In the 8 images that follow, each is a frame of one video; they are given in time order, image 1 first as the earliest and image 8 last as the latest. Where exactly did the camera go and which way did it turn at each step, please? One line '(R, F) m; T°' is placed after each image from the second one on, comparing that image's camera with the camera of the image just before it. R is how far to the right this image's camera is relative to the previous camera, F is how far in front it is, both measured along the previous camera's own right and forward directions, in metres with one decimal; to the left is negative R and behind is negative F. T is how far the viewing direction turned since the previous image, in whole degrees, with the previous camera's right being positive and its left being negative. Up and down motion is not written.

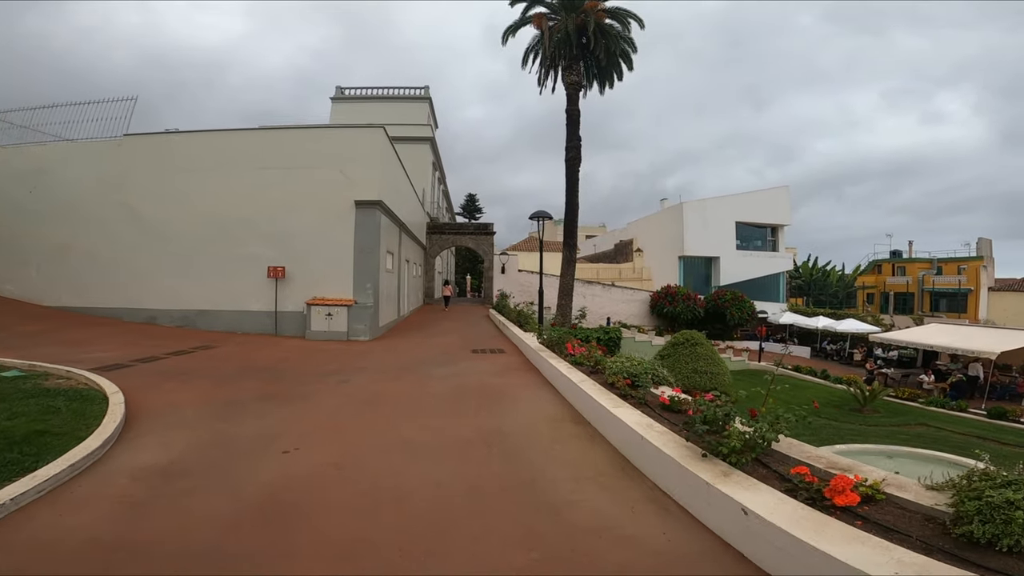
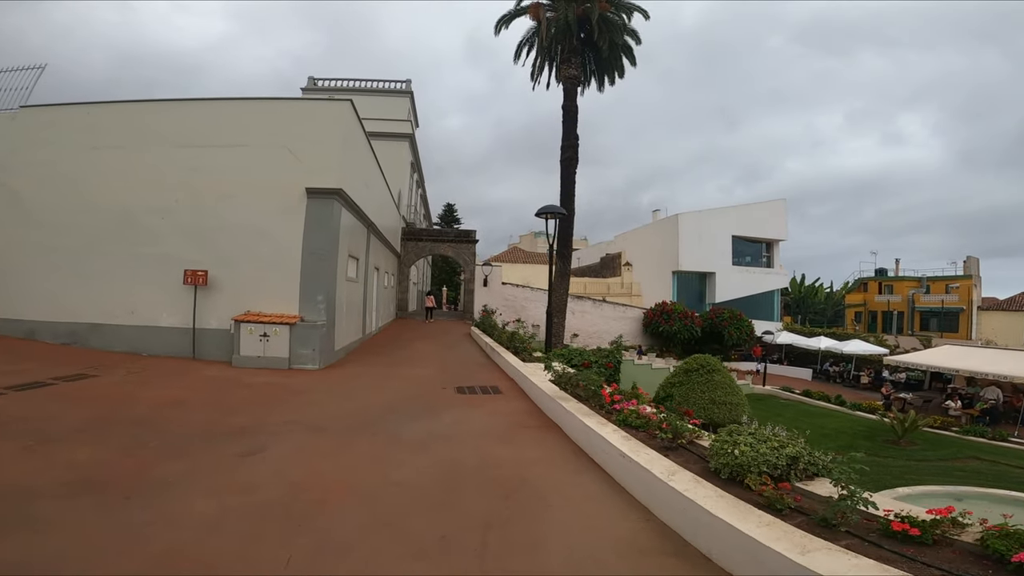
(-0.4, +2.6) m; +3°
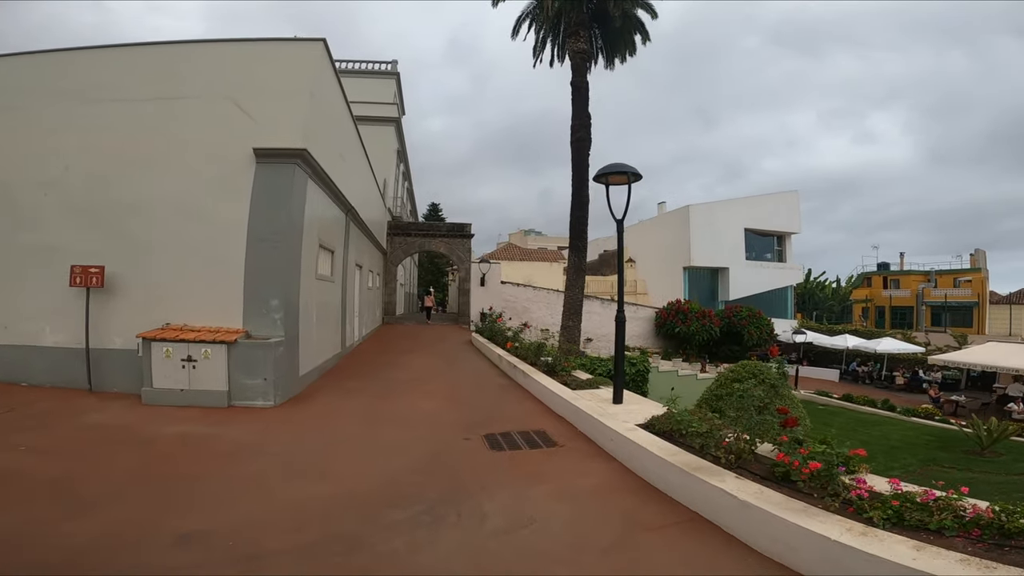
(-0.7, +2.7) m; +2°
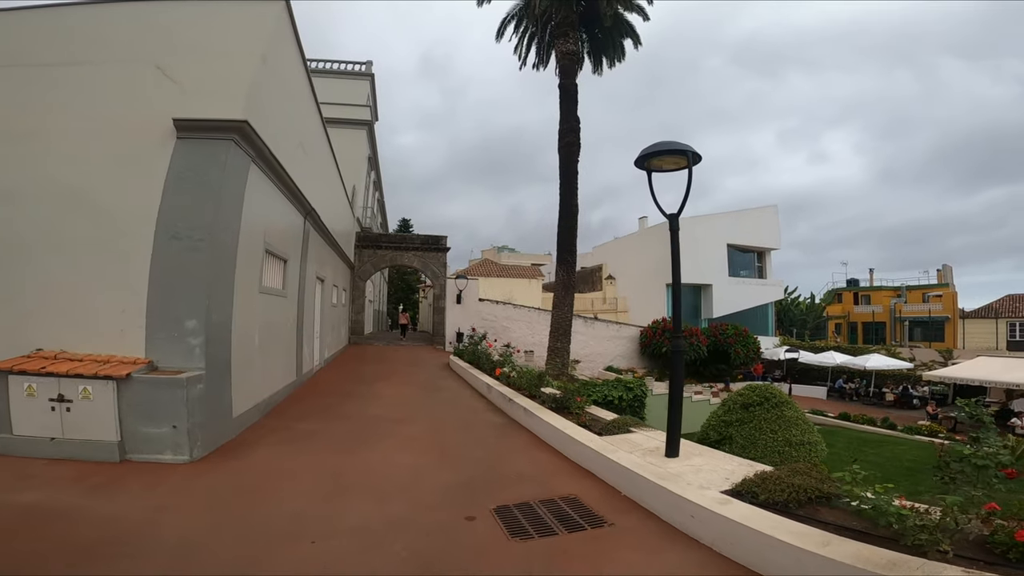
(-0.3, +1.5) m; +3°
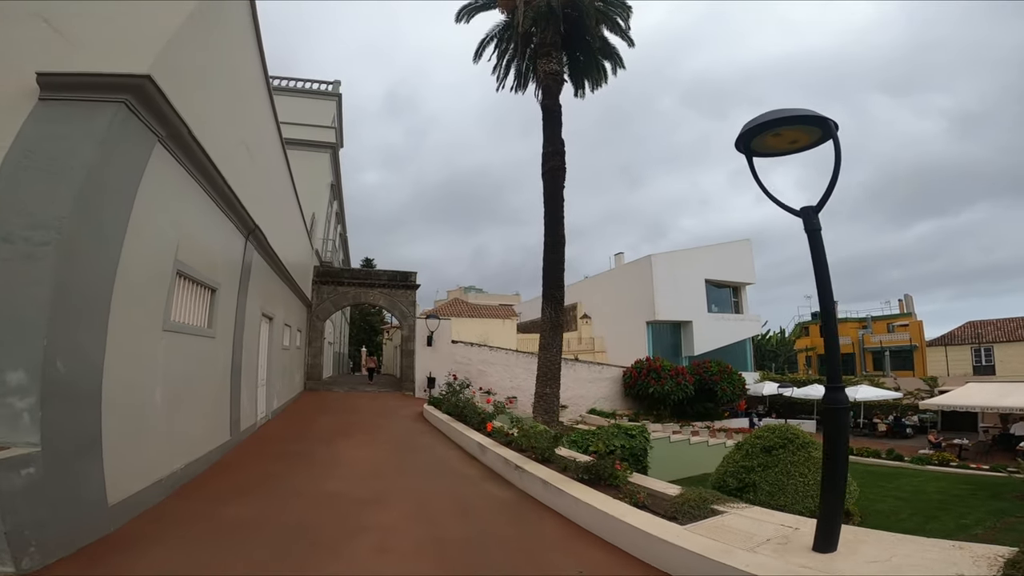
(-0.4, +1.5) m; +4°
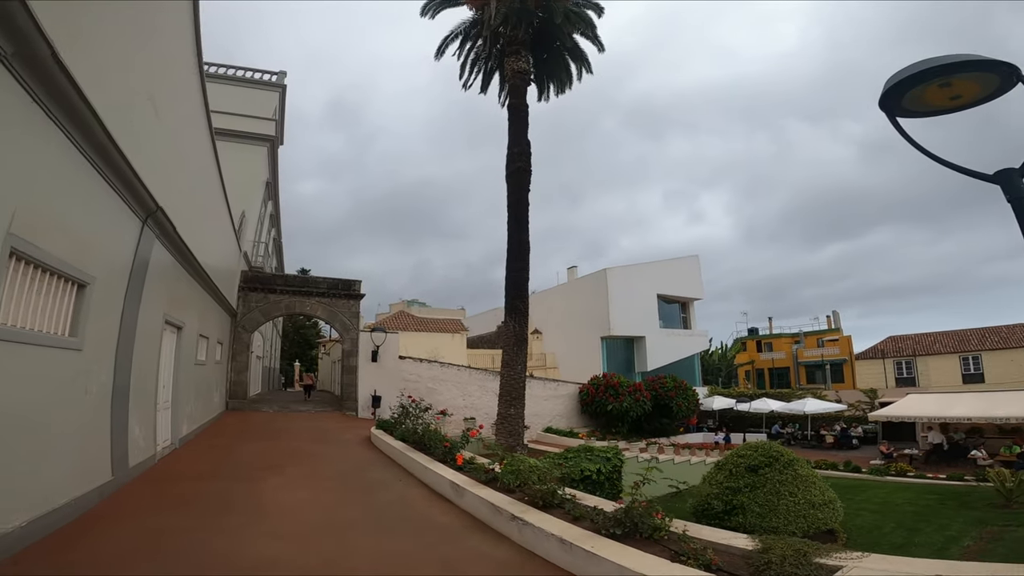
(-0.5, +1.2) m; +7°
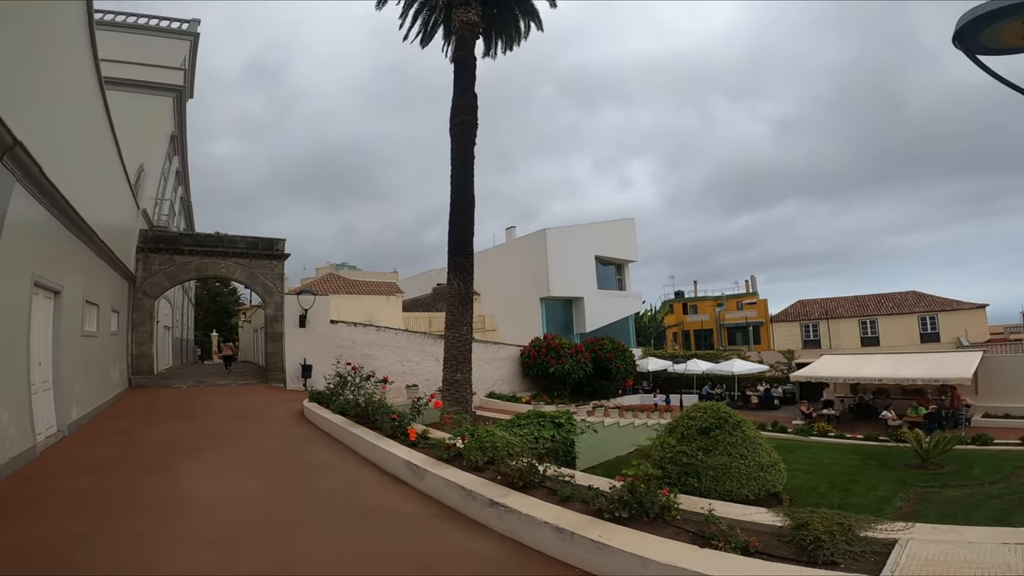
(-0.3, +0.8) m; +8°
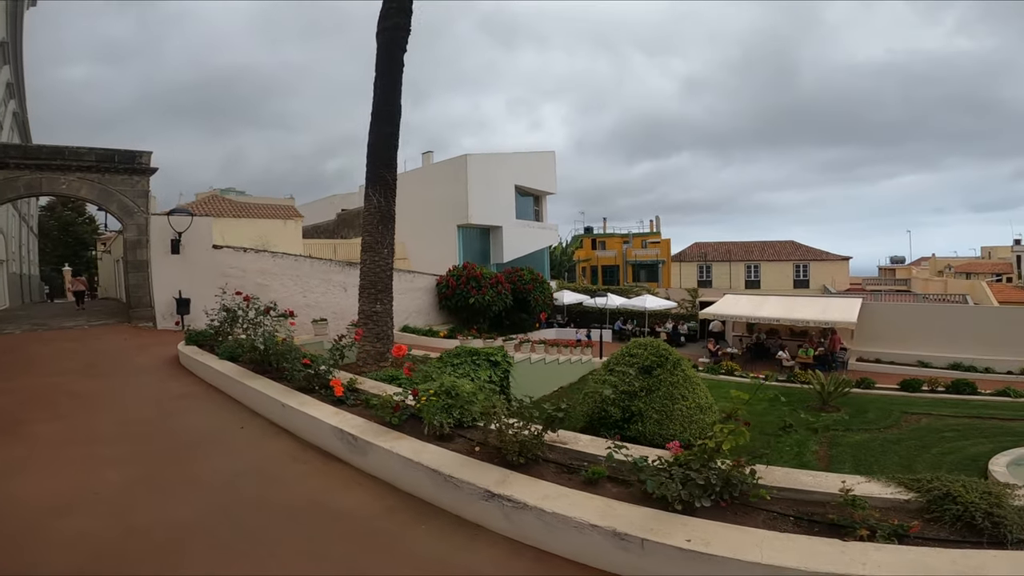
(-0.5, +1.3) m; +11°
